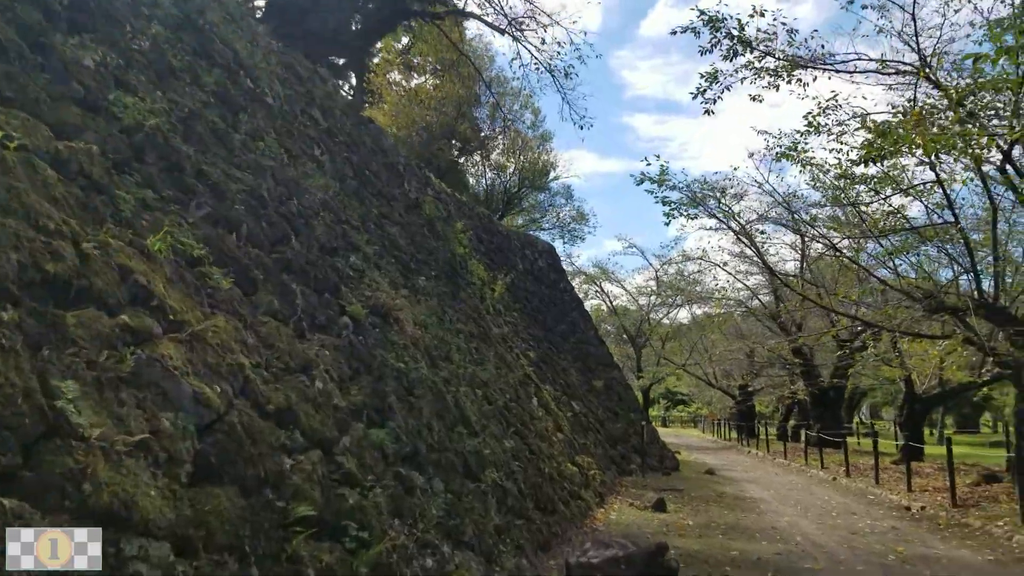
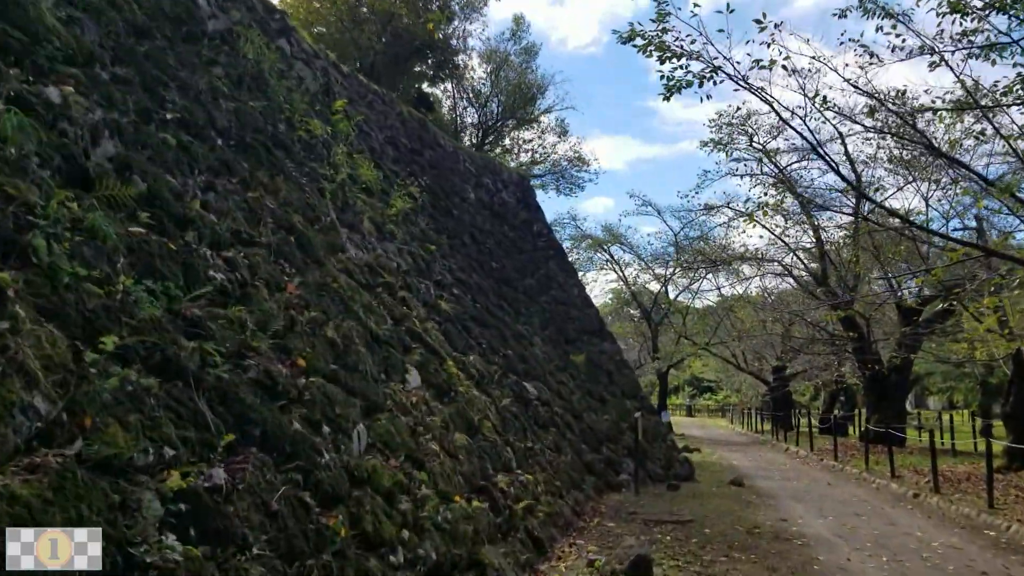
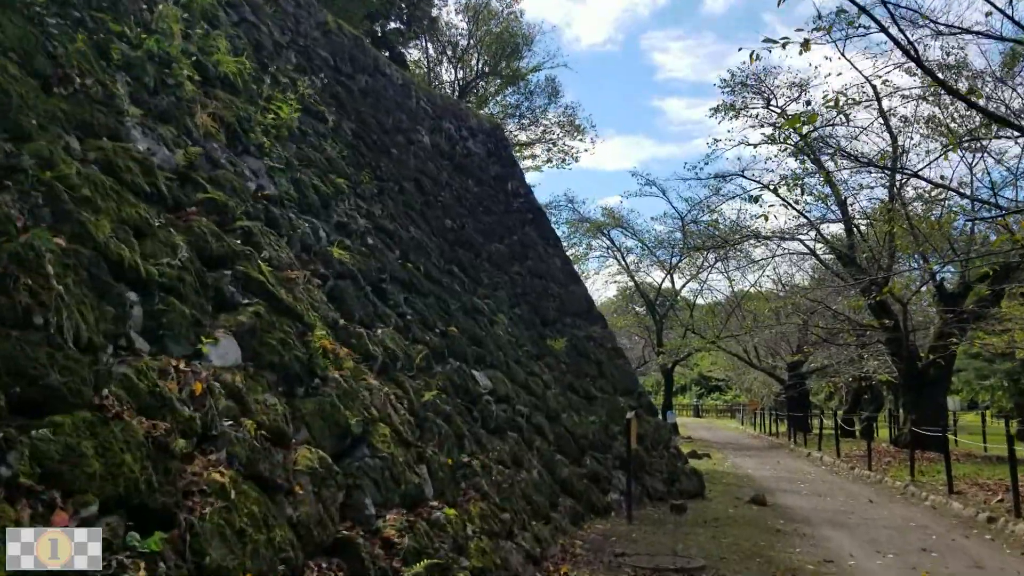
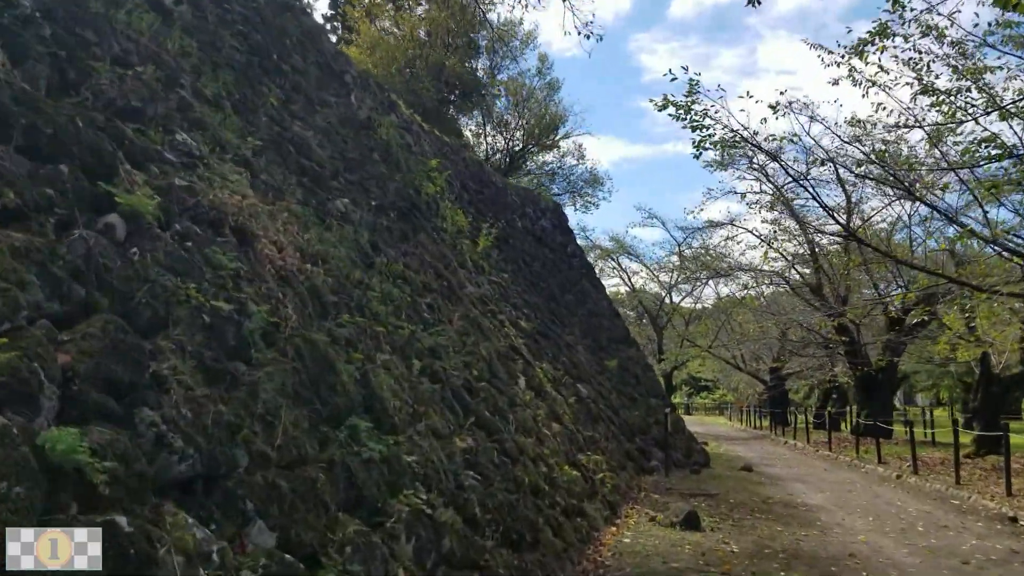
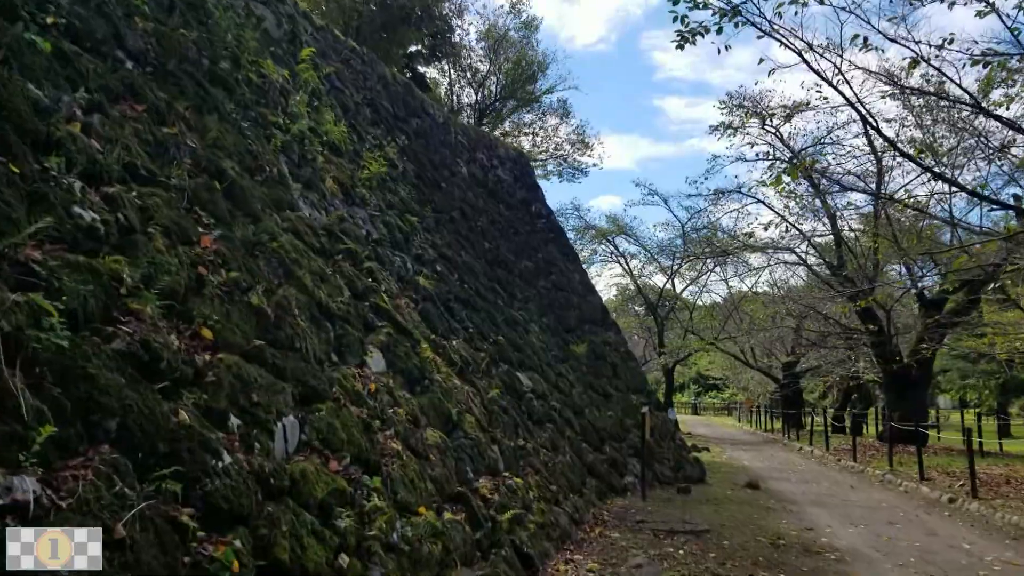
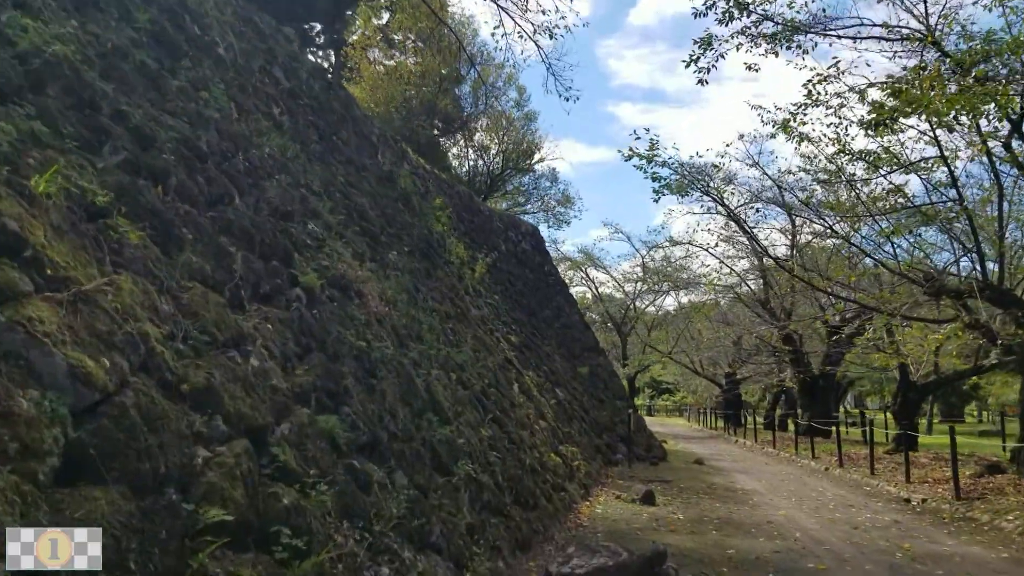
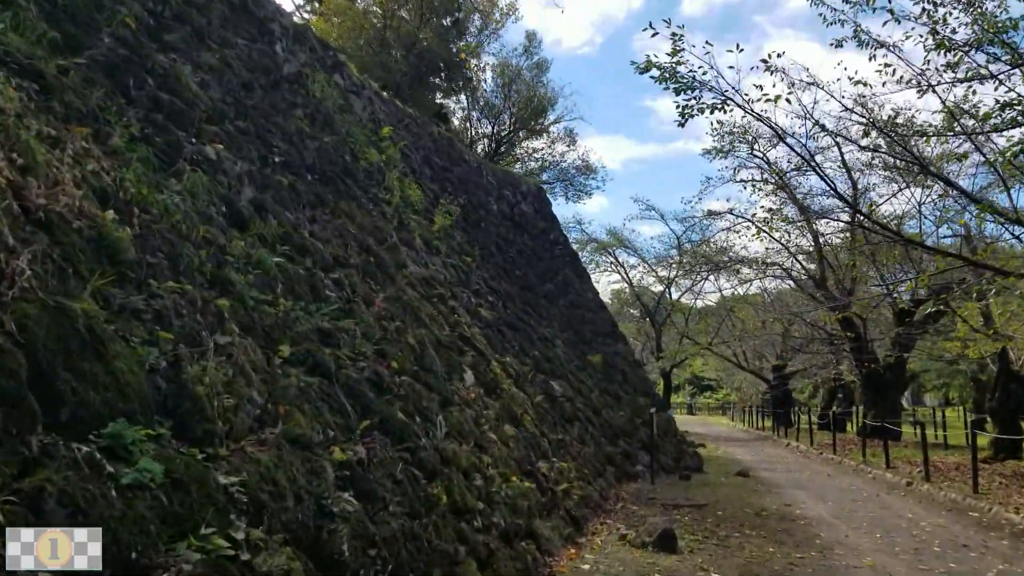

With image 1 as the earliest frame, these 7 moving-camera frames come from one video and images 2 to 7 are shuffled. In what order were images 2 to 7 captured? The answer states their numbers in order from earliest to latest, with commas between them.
6, 4, 7, 2, 5, 3
